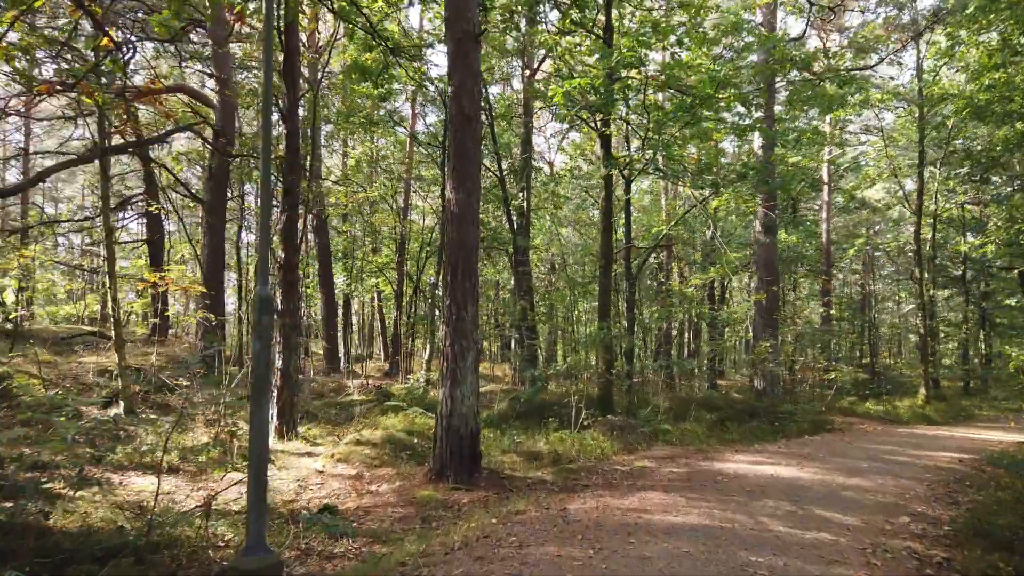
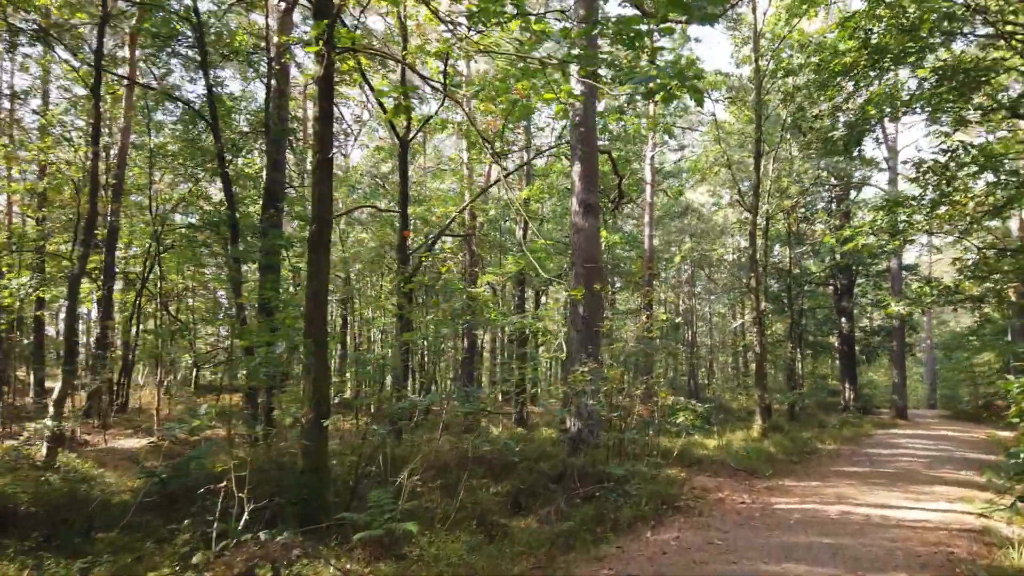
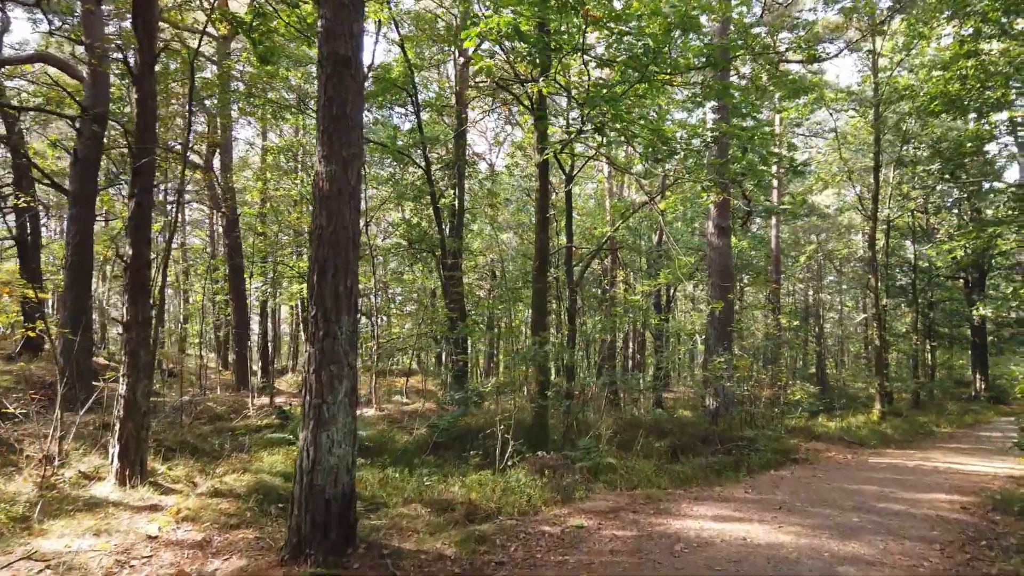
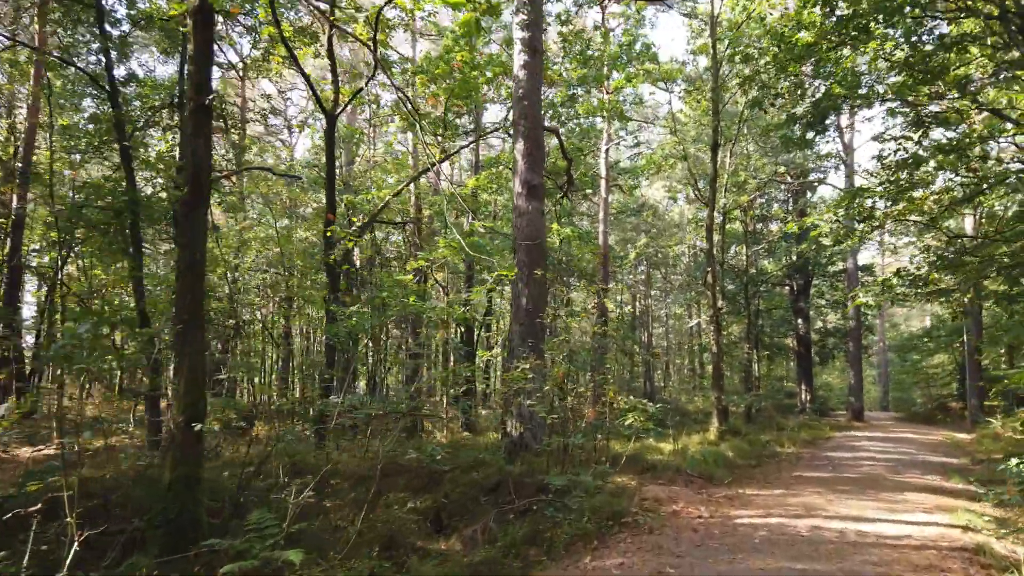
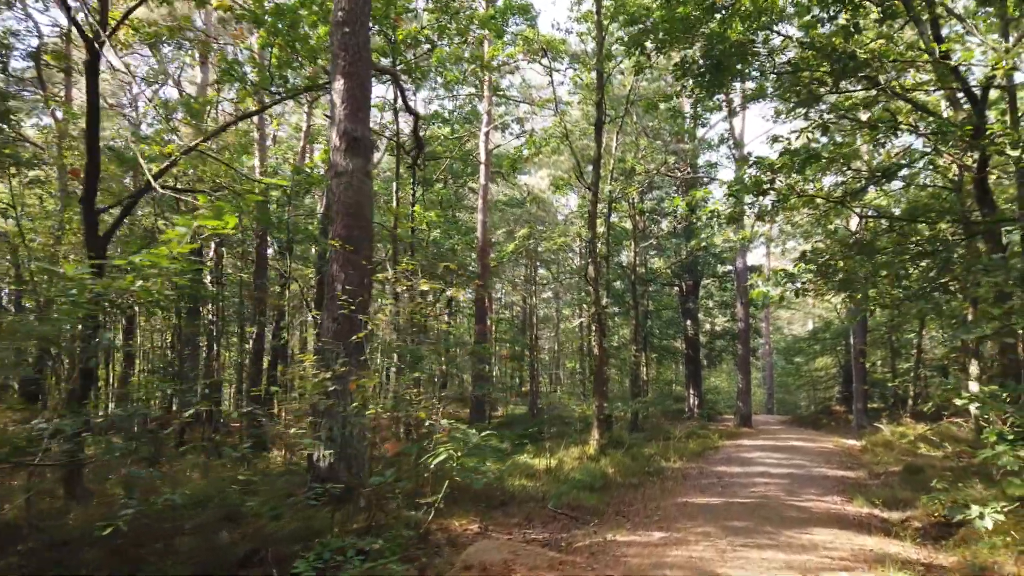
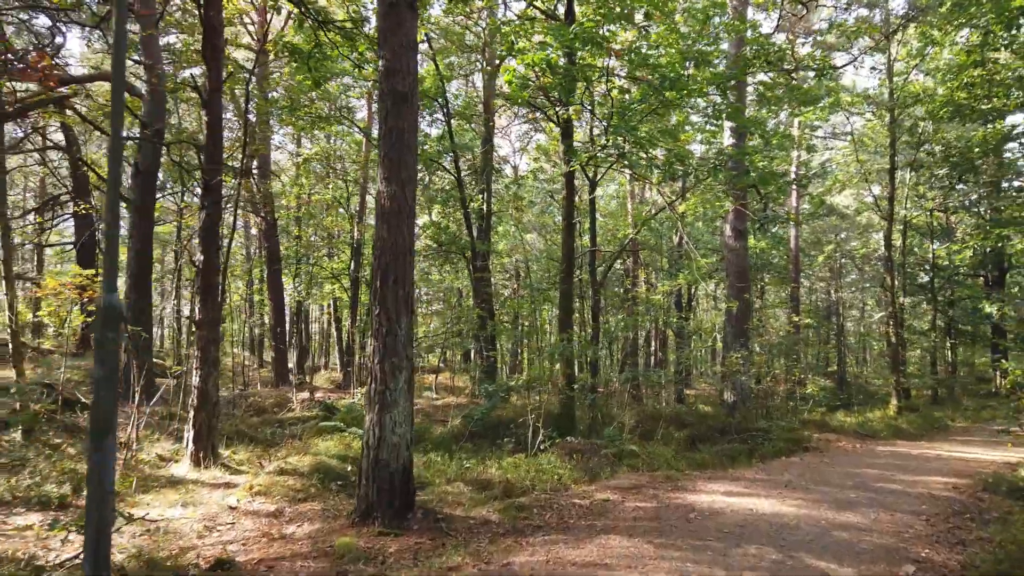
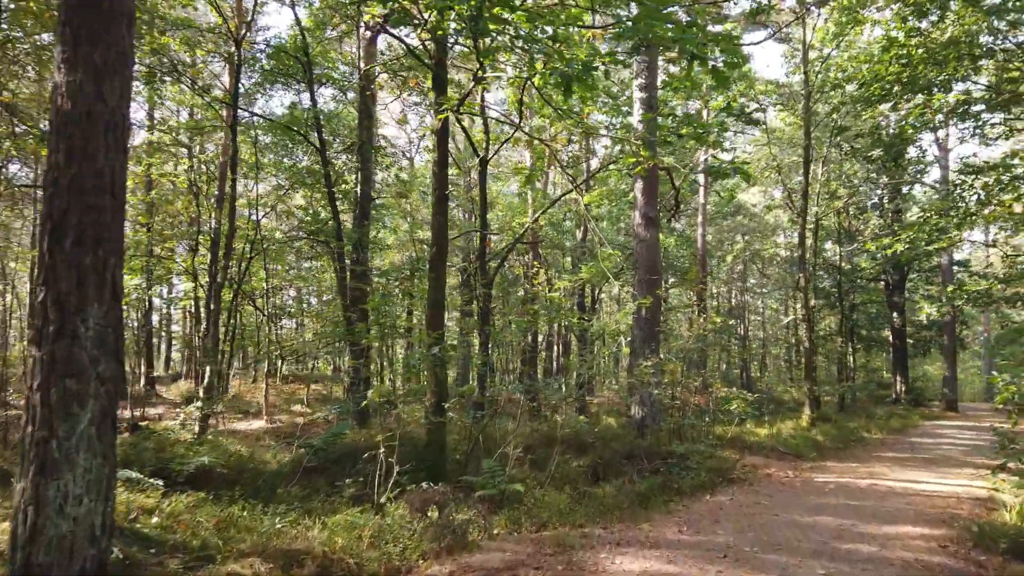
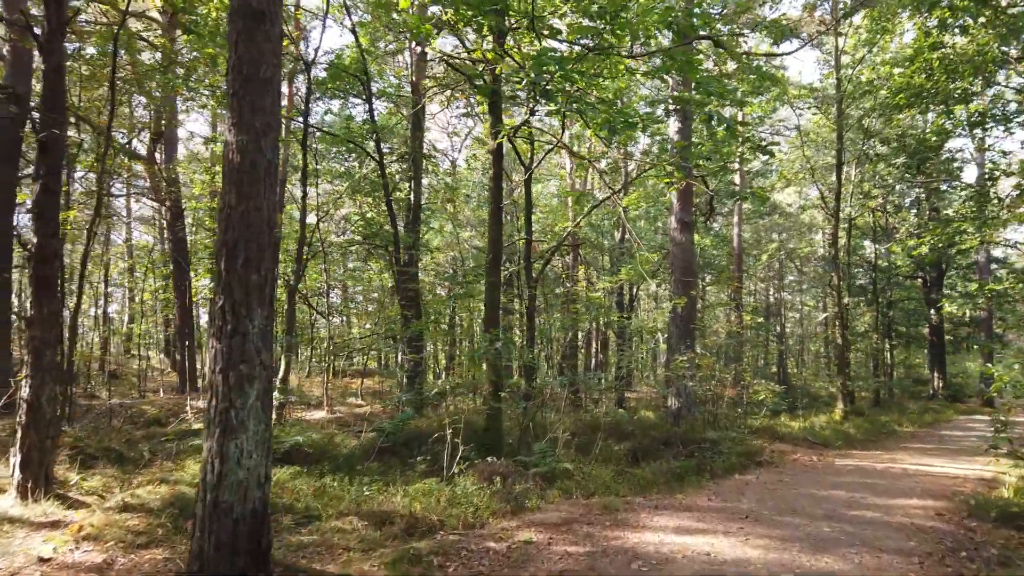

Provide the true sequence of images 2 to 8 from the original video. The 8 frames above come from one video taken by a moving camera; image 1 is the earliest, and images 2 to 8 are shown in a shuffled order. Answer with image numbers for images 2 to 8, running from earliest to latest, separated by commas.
6, 3, 8, 7, 2, 4, 5
